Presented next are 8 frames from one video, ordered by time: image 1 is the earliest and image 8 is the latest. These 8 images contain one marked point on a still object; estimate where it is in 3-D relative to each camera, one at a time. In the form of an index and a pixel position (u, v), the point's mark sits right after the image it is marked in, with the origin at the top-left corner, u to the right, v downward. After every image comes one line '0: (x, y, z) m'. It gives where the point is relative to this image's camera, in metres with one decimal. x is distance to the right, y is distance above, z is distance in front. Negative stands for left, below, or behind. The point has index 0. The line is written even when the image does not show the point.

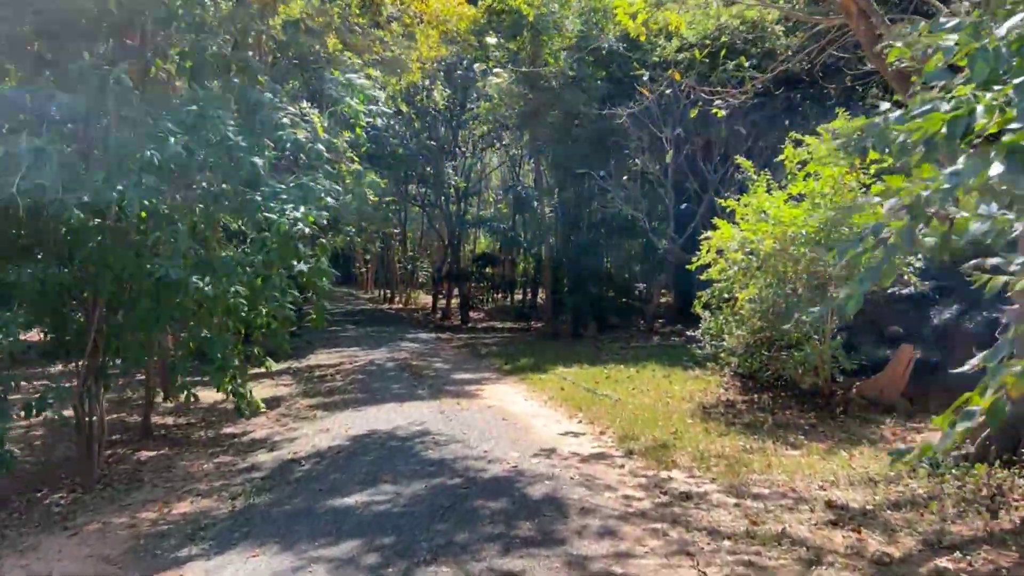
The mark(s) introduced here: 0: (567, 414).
0: (+0.7, -1.7, +10.5) m
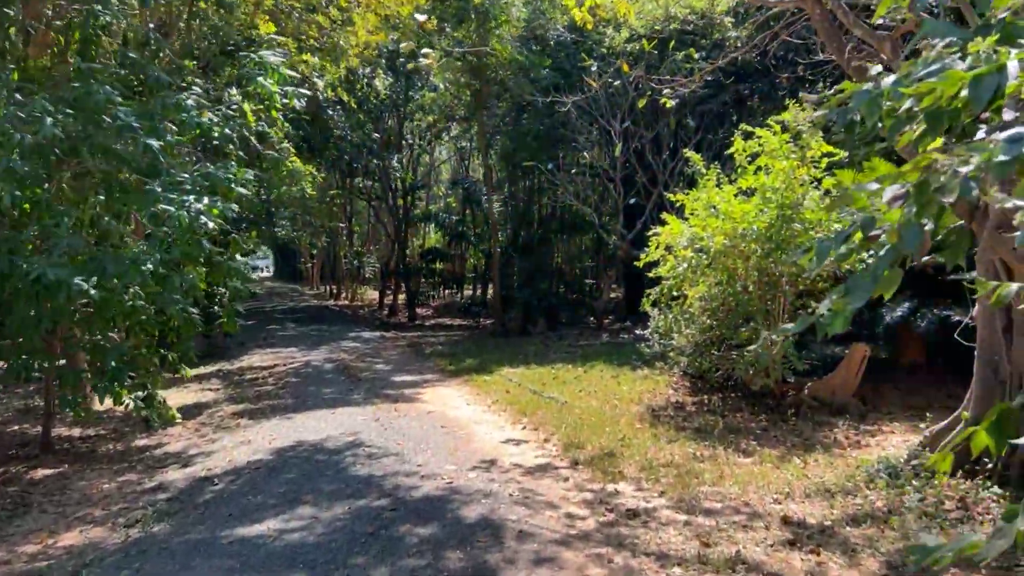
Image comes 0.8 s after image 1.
0: (0.0, -1.7, +9.9) m
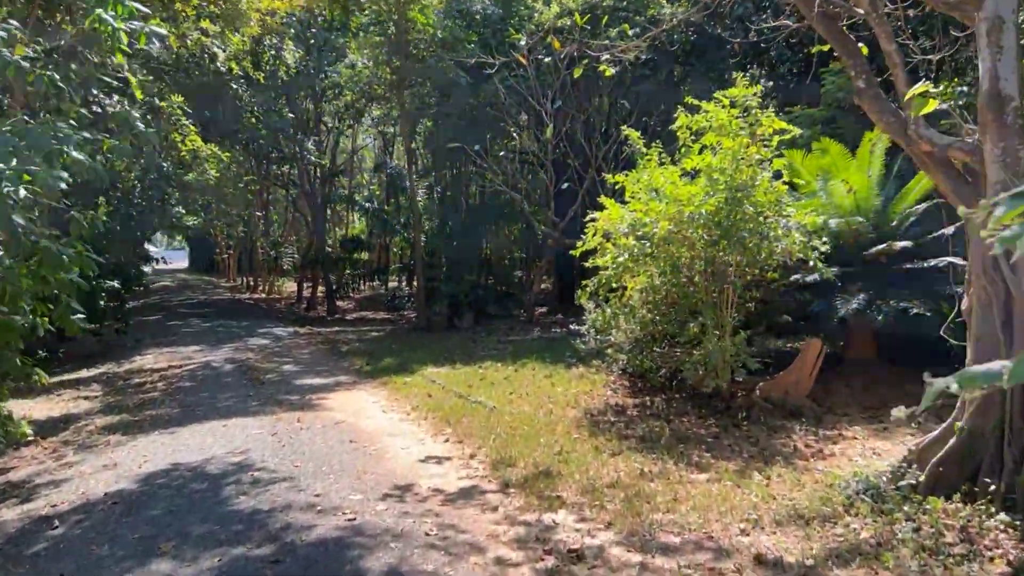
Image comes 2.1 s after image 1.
0: (-0.9, -1.6, +8.7) m
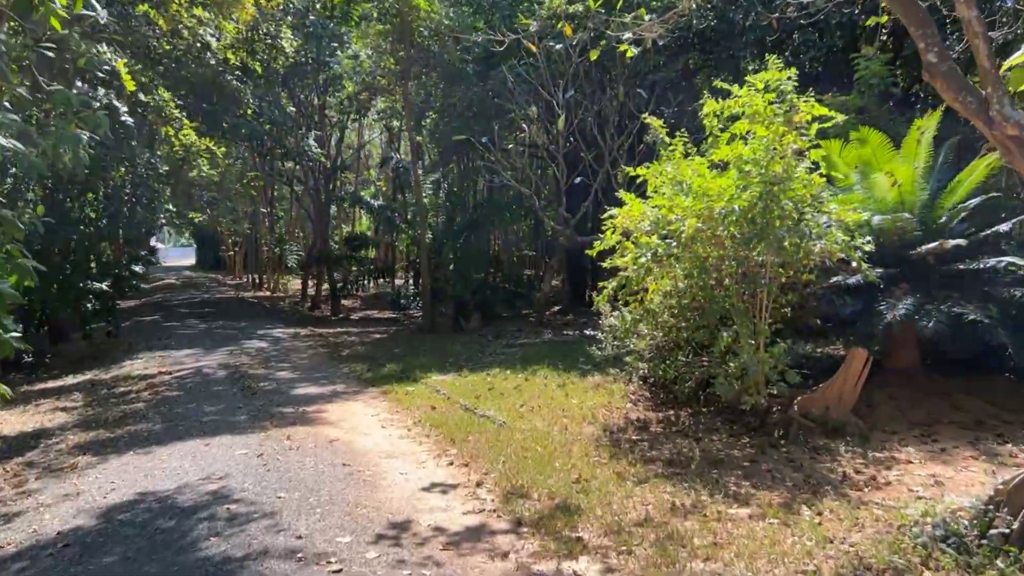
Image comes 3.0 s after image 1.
0: (-0.8, -1.6, +7.9) m
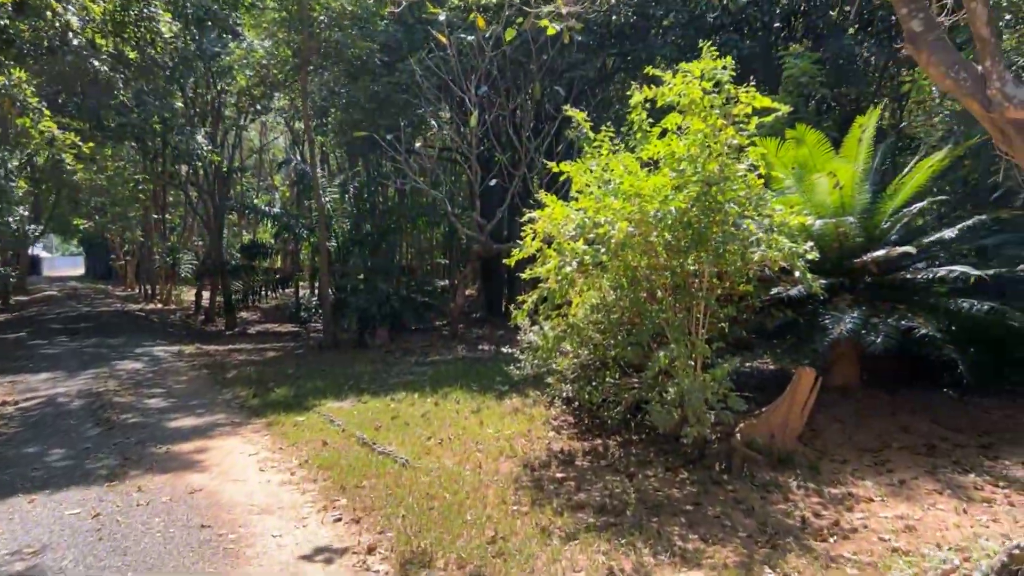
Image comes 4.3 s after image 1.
0: (-1.6, -1.8, +6.5) m
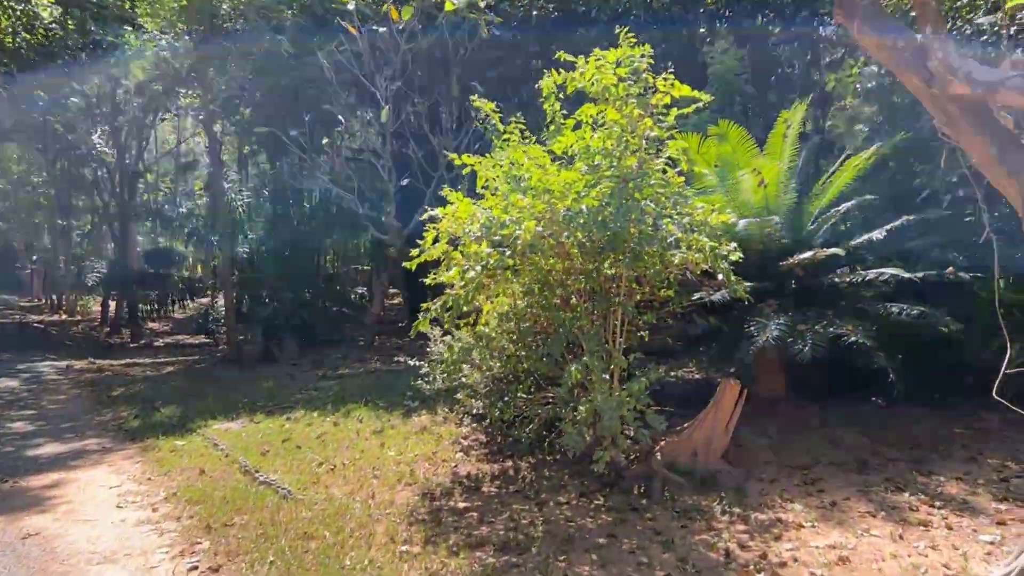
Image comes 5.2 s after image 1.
0: (-2.4, -1.8, +5.6) m
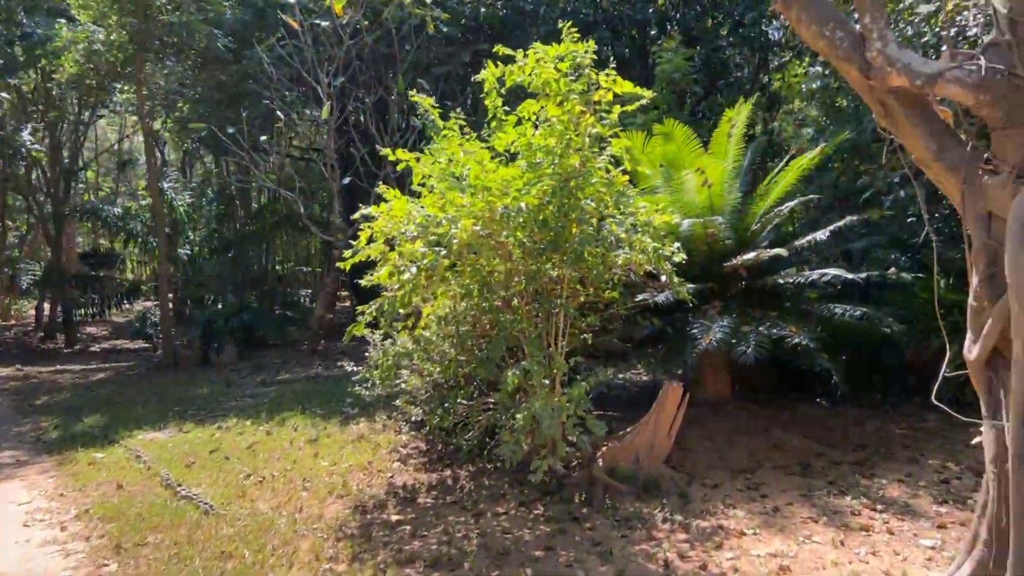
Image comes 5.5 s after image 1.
0: (-2.9, -1.9, +5.2) m
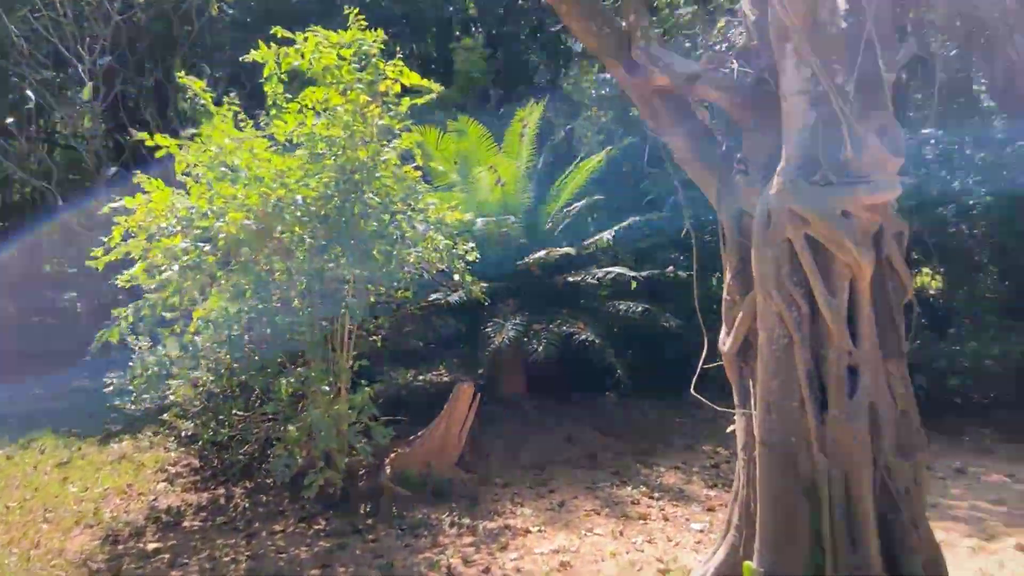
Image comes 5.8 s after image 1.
0: (-4.2, -1.9, +4.1) m
